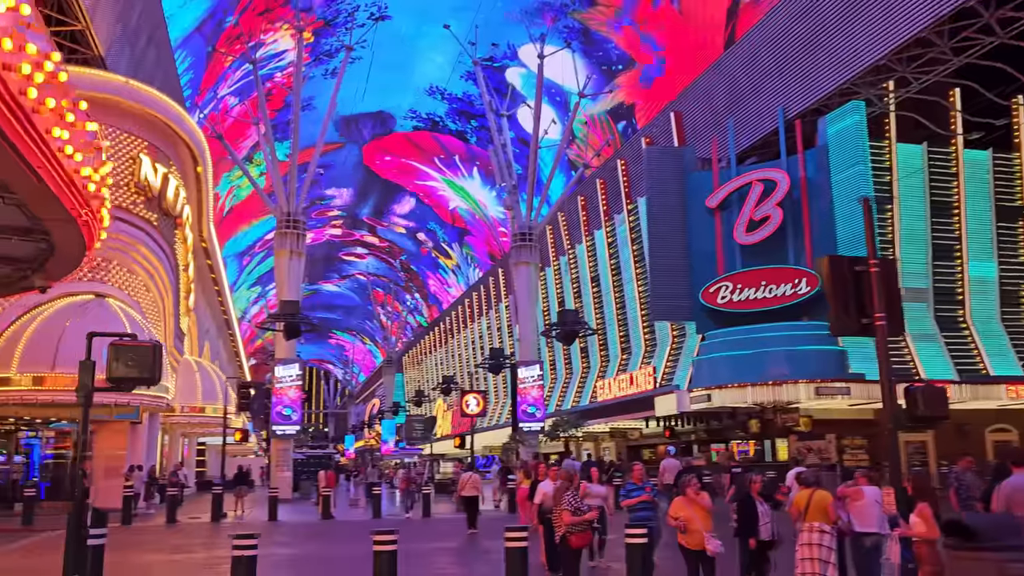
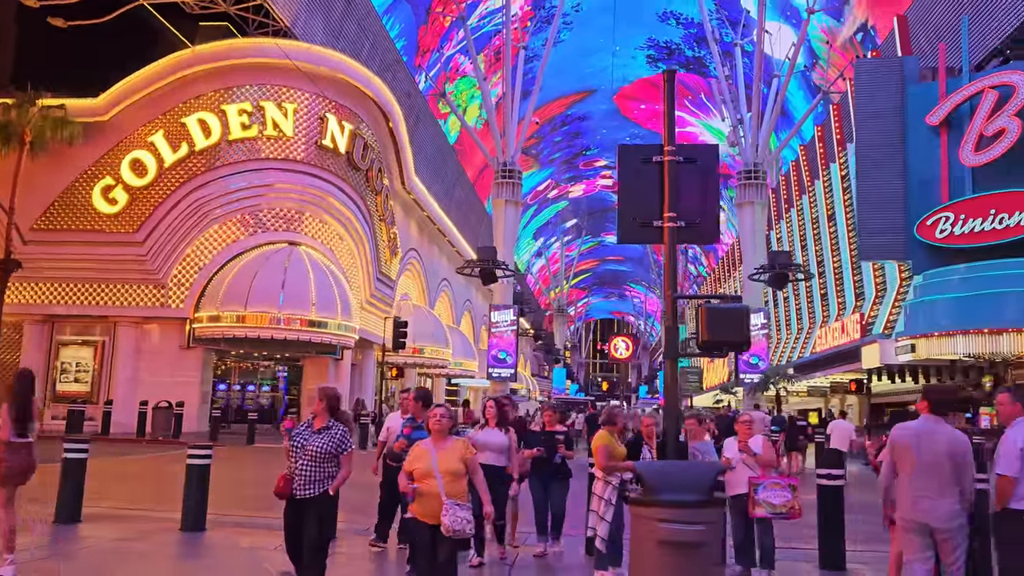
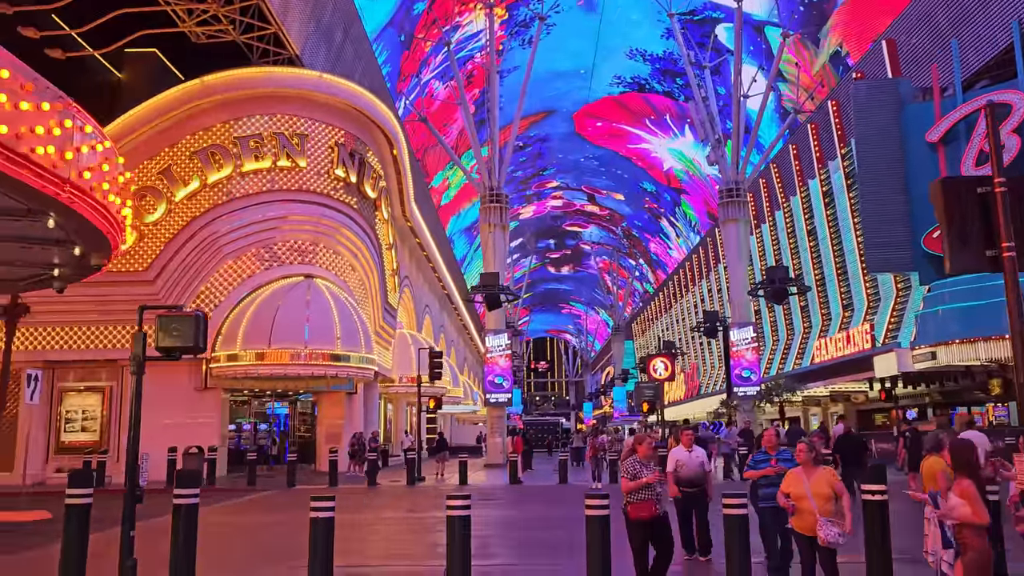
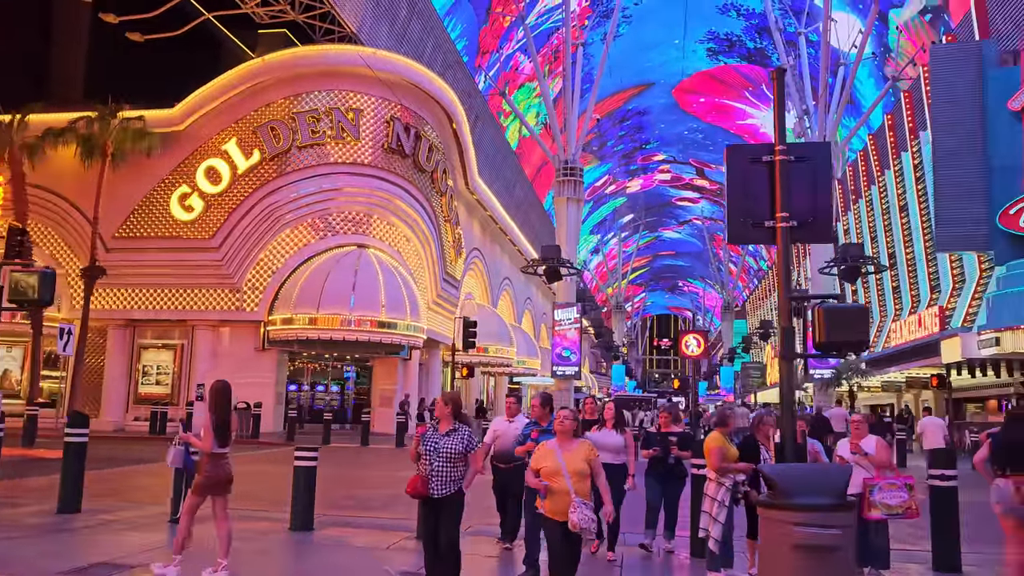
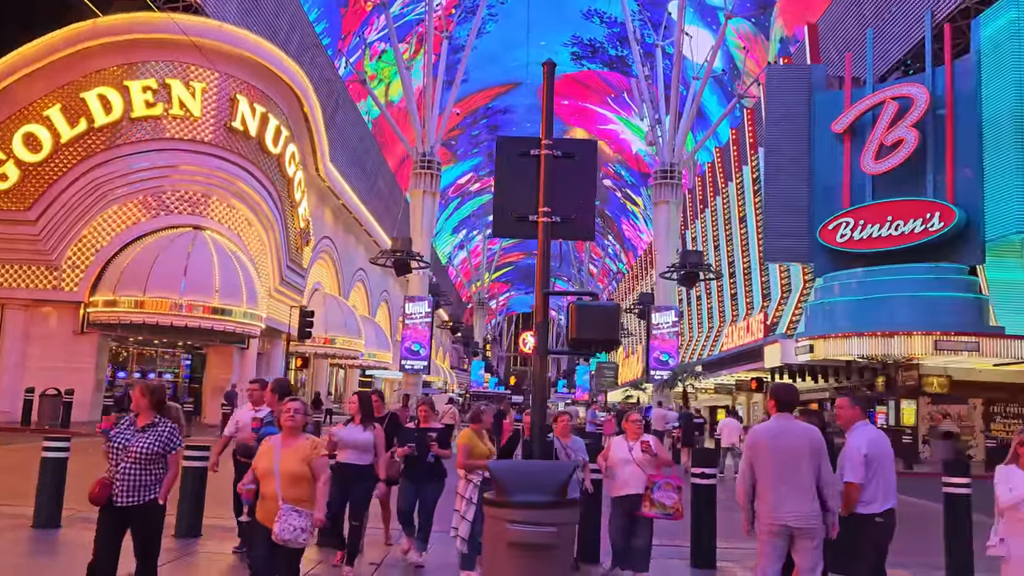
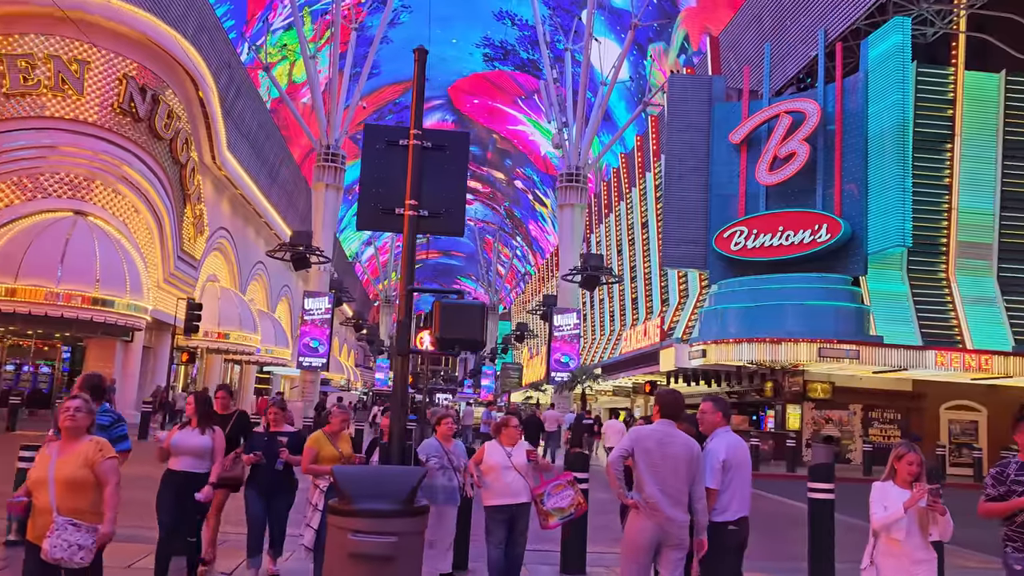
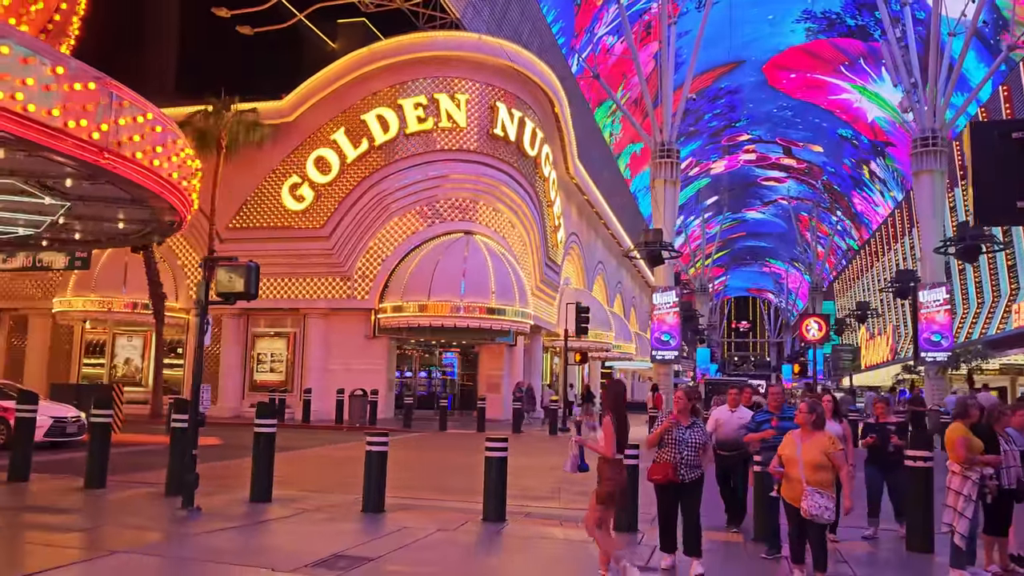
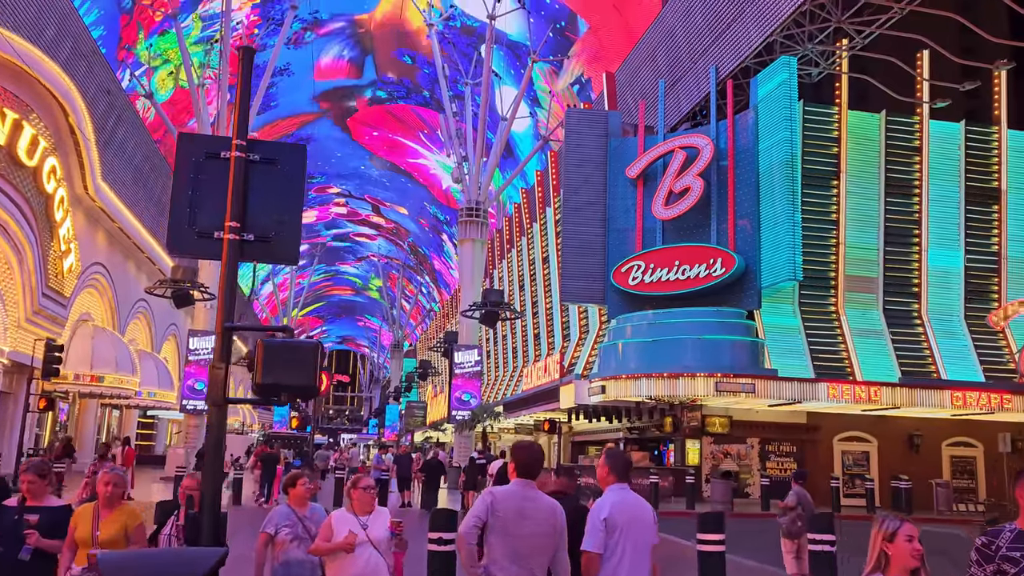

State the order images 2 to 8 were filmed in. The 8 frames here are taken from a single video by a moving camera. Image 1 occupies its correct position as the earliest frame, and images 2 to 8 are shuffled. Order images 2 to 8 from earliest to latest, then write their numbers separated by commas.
3, 7, 4, 2, 5, 6, 8
